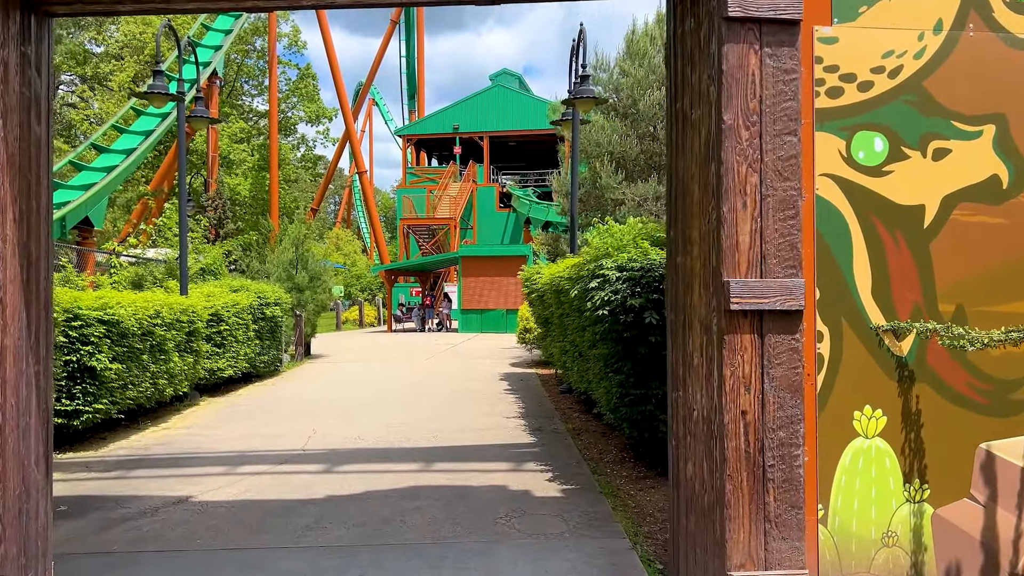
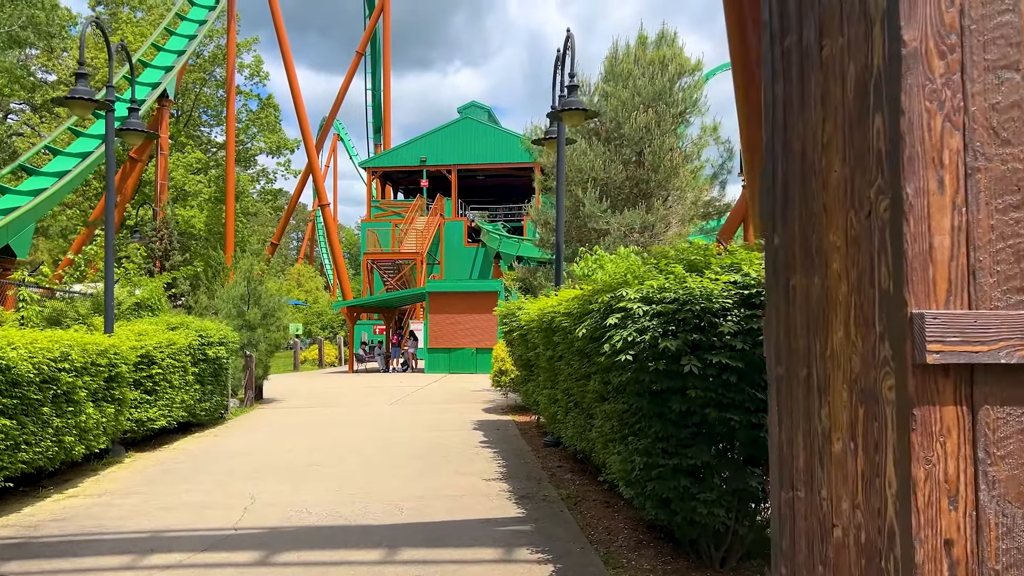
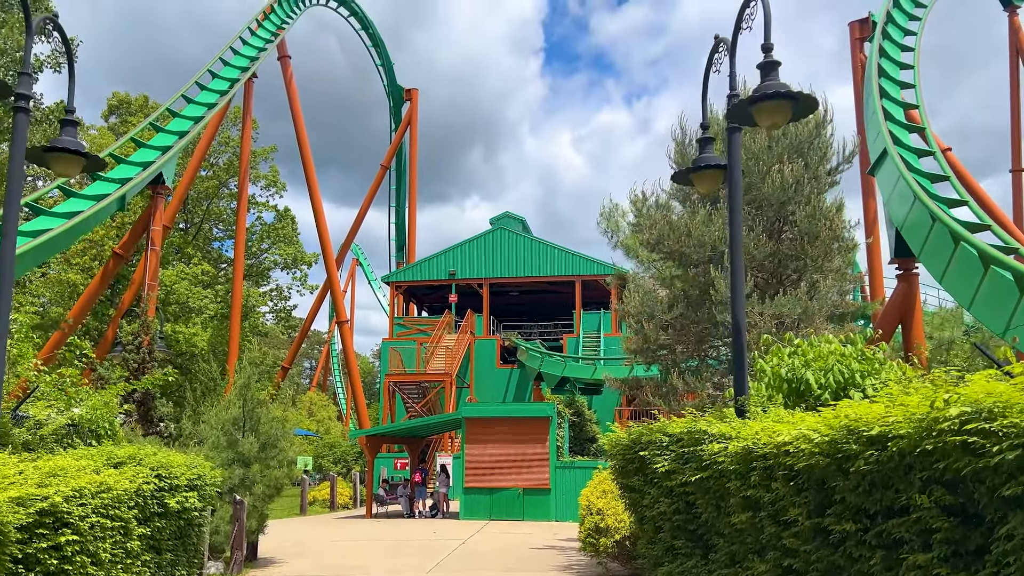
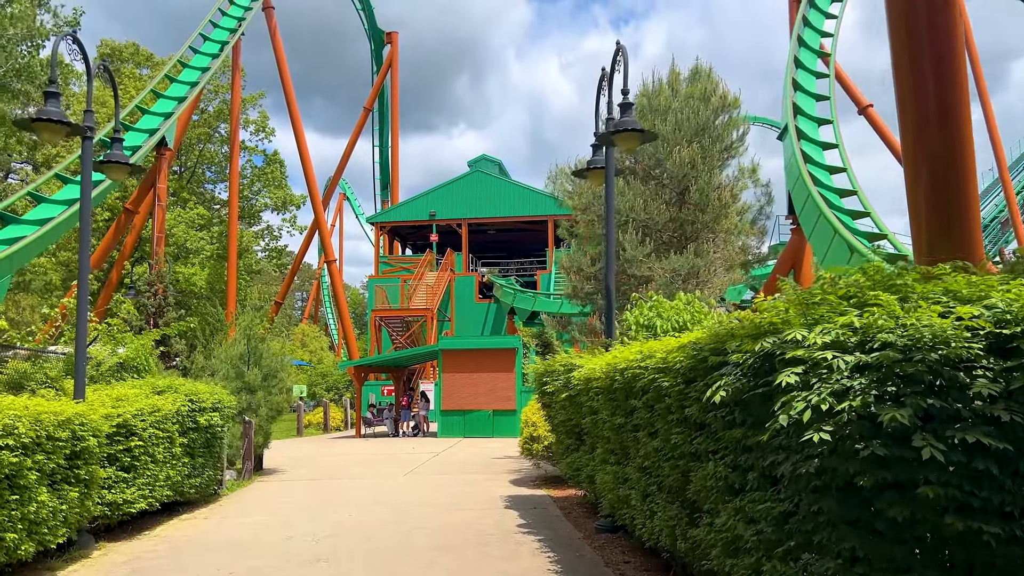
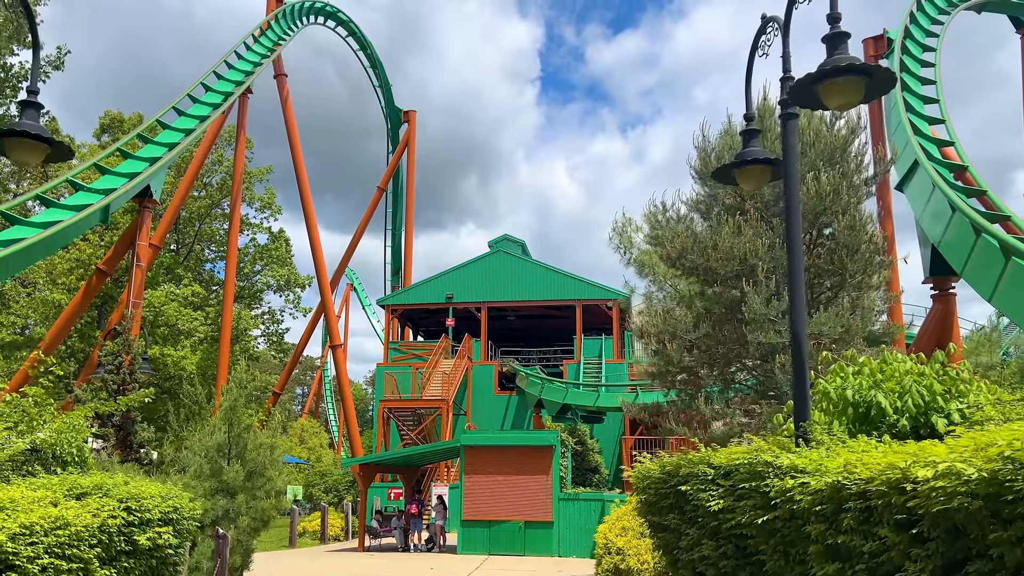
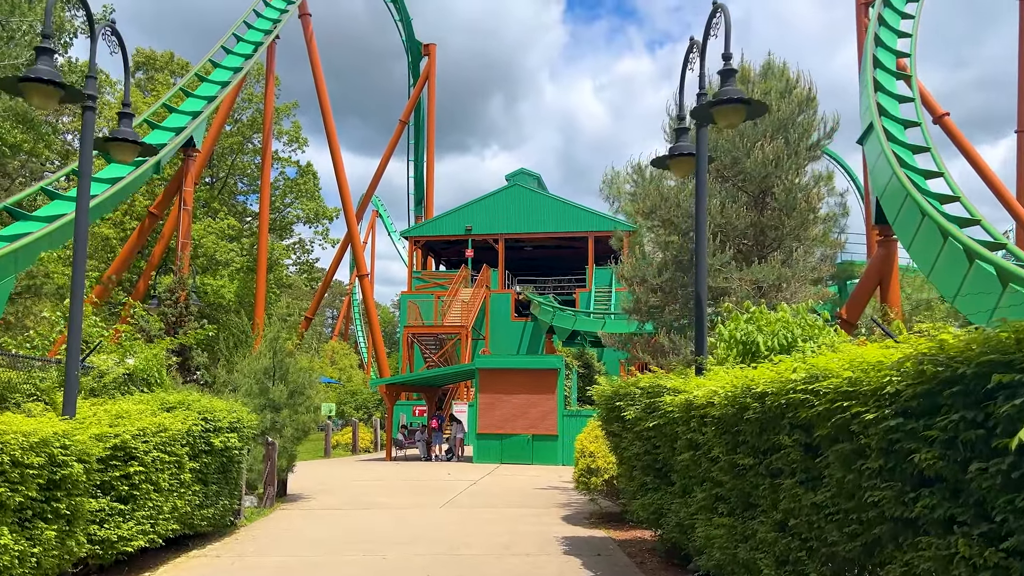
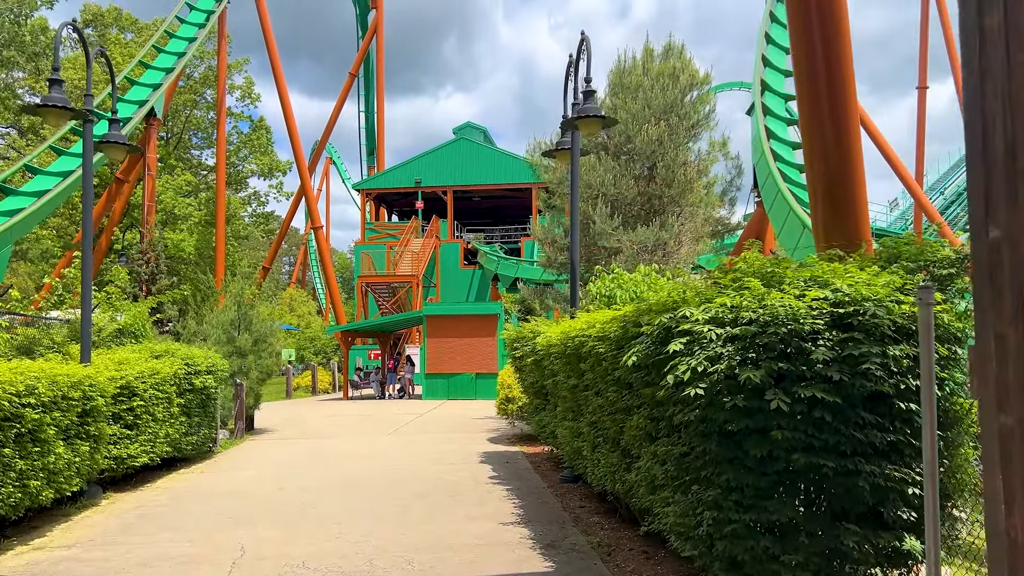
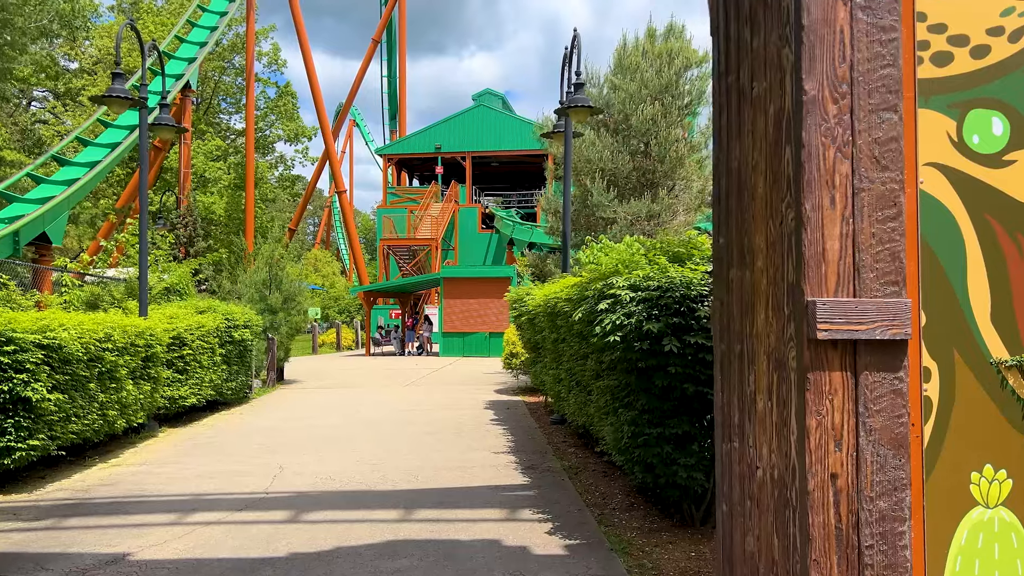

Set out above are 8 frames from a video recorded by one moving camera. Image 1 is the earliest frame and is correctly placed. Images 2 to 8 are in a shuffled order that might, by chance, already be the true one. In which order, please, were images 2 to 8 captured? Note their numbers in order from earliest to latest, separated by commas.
8, 2, 7, 4, 6, 3, 5
